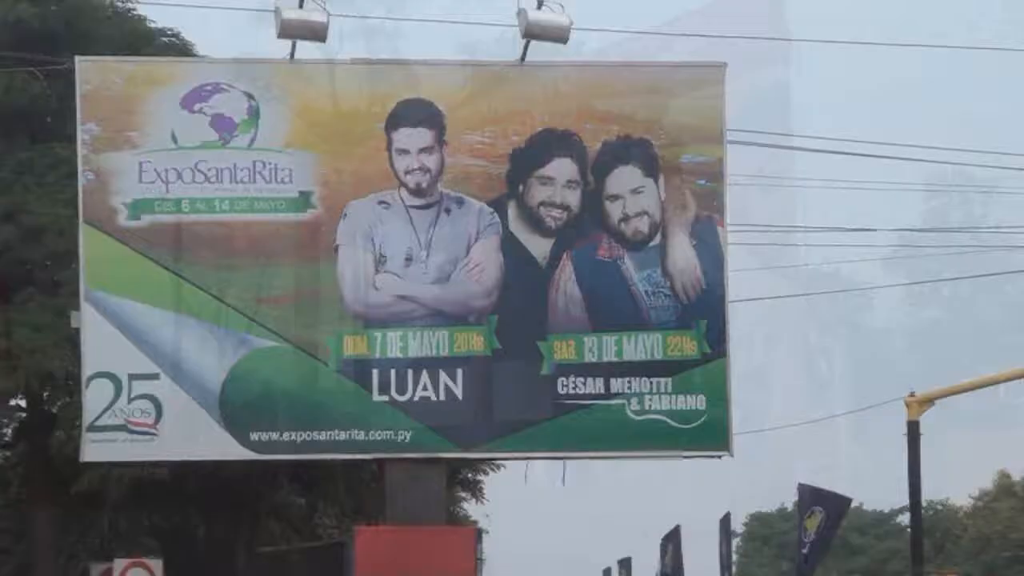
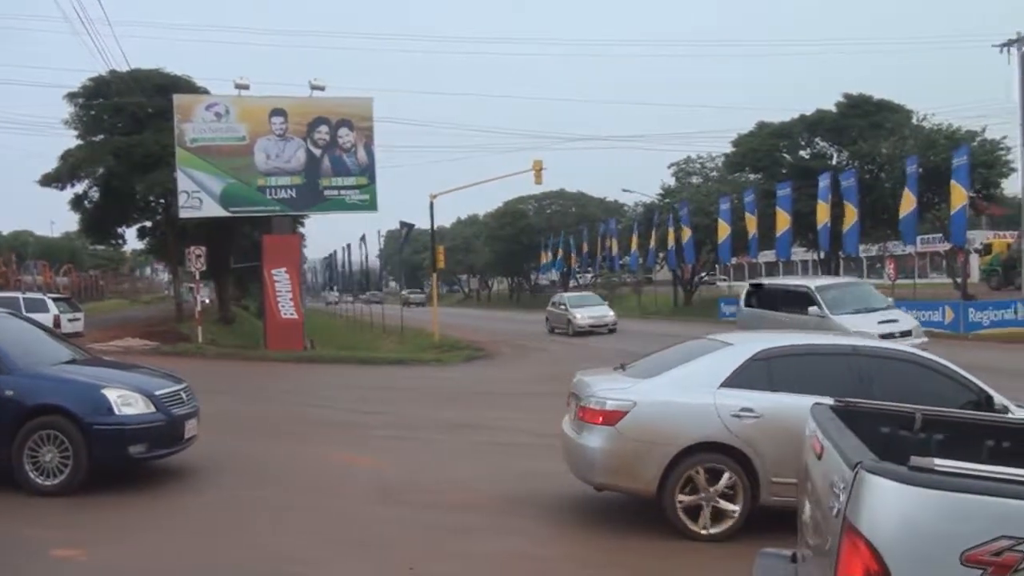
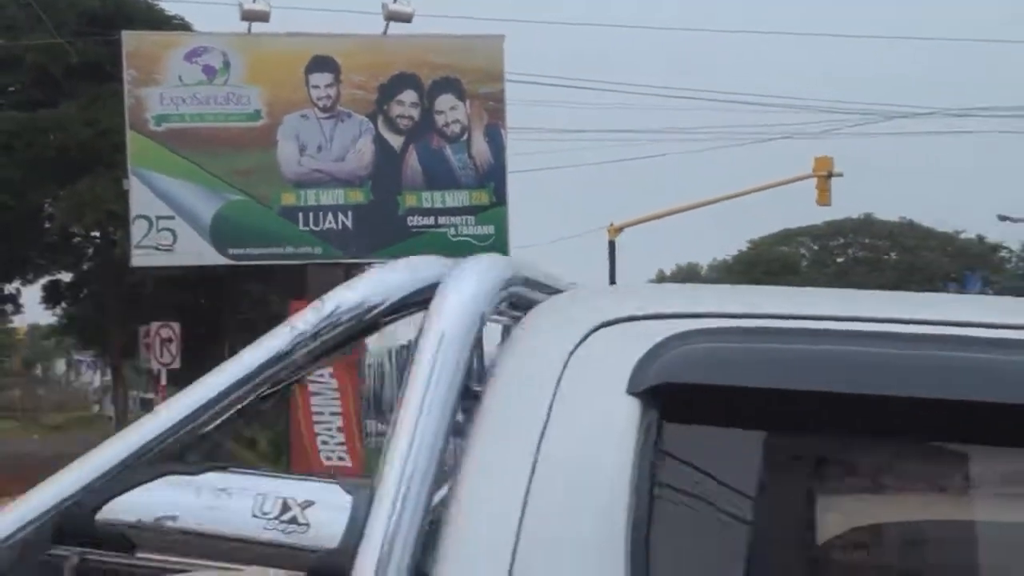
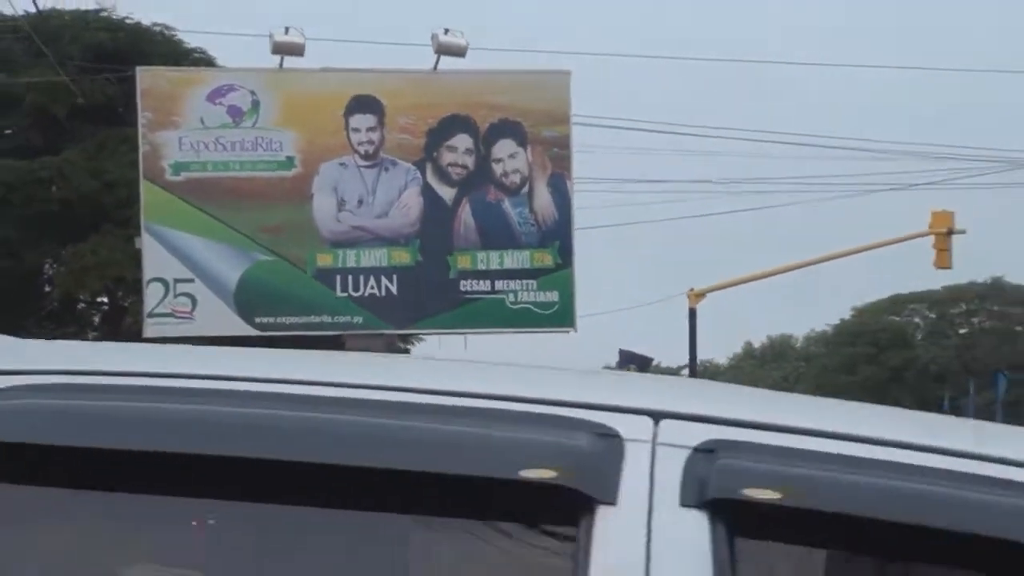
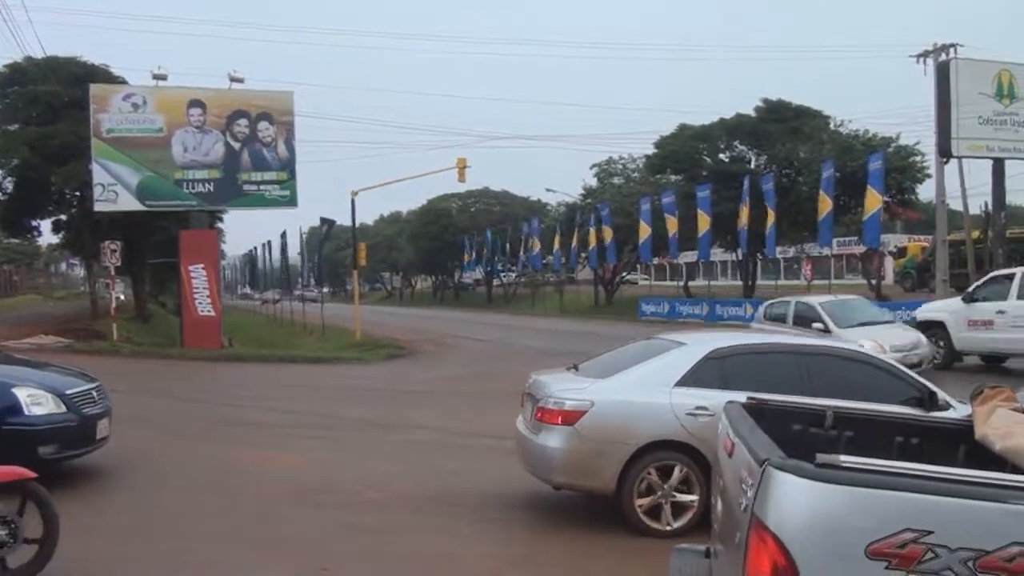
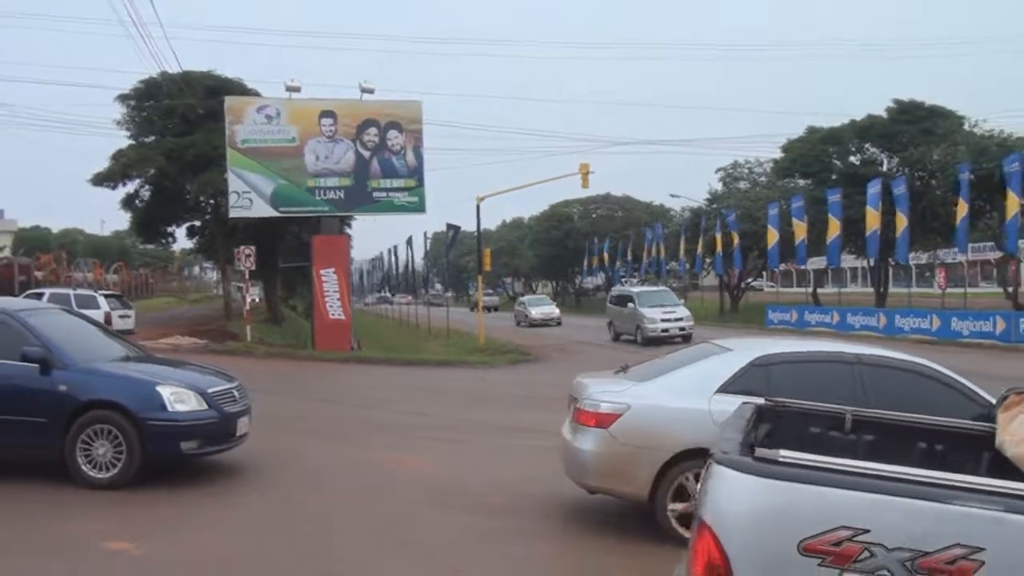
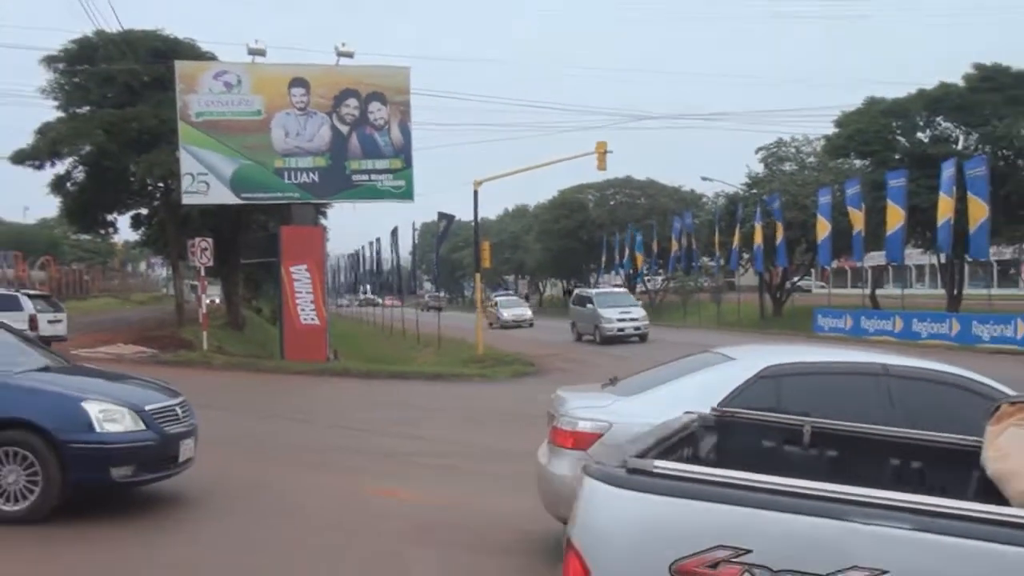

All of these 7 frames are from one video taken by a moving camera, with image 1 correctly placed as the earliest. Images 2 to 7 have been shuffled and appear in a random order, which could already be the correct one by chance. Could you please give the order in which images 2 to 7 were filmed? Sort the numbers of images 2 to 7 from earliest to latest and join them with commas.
4, 3, 7, 6, 2, 5
